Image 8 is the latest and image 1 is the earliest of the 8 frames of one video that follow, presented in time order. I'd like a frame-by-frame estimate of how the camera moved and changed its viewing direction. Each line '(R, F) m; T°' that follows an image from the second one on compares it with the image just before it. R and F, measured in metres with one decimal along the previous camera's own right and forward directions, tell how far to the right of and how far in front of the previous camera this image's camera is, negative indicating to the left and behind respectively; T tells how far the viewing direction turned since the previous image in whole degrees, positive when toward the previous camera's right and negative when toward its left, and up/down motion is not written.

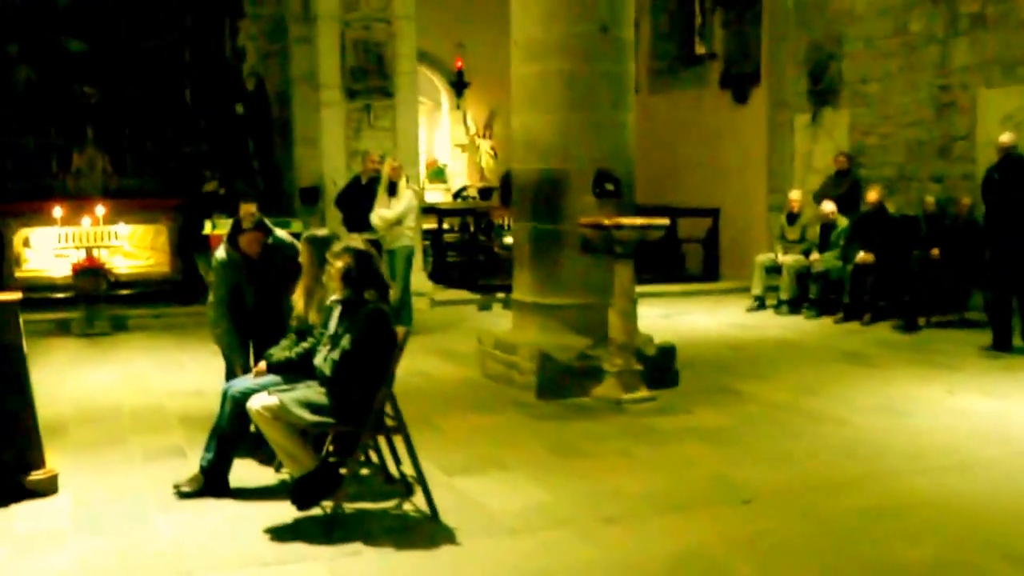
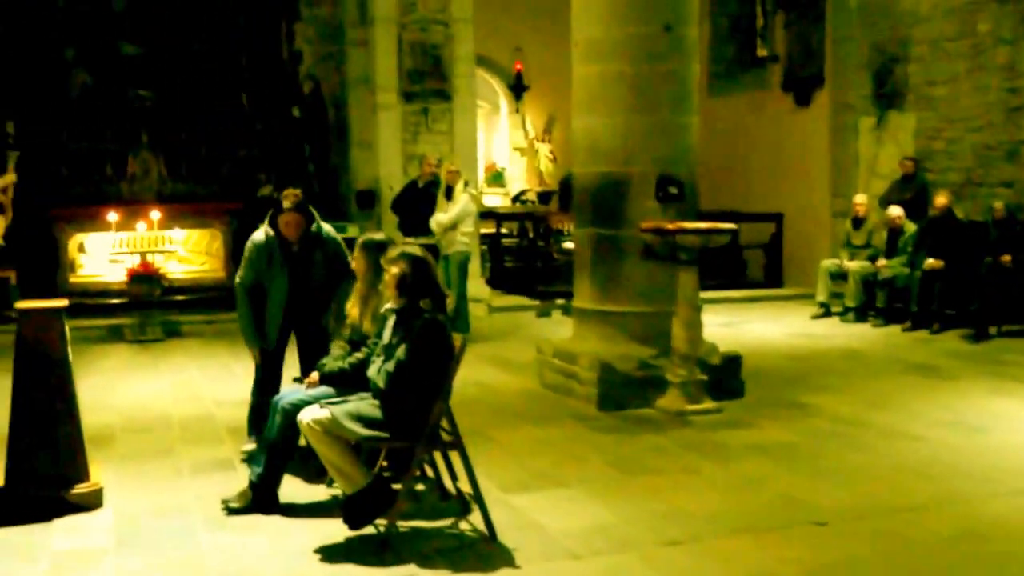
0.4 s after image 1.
(0.0, +0.2) m; -2°
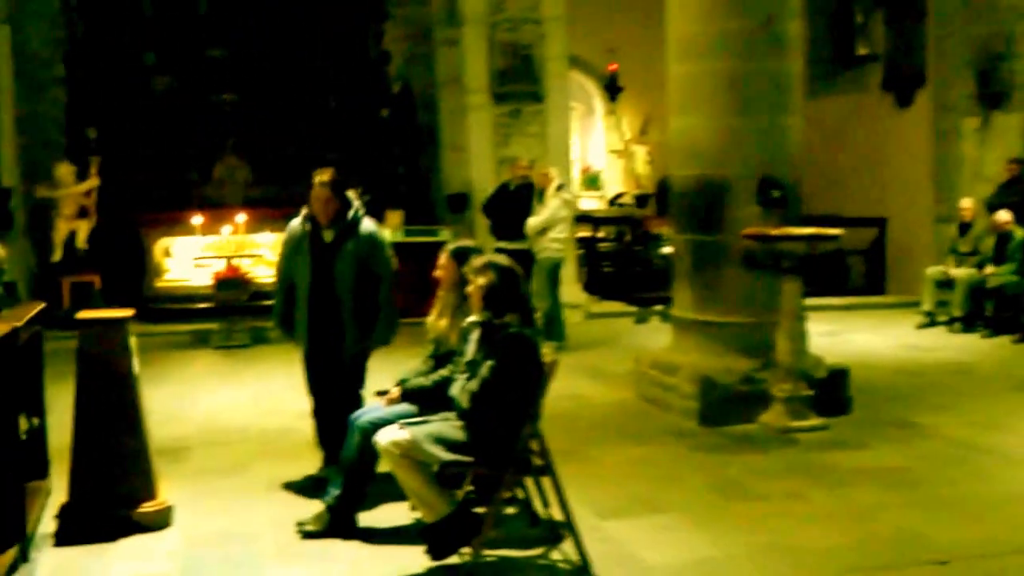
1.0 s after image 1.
(0.0, +0.4) m; -3°
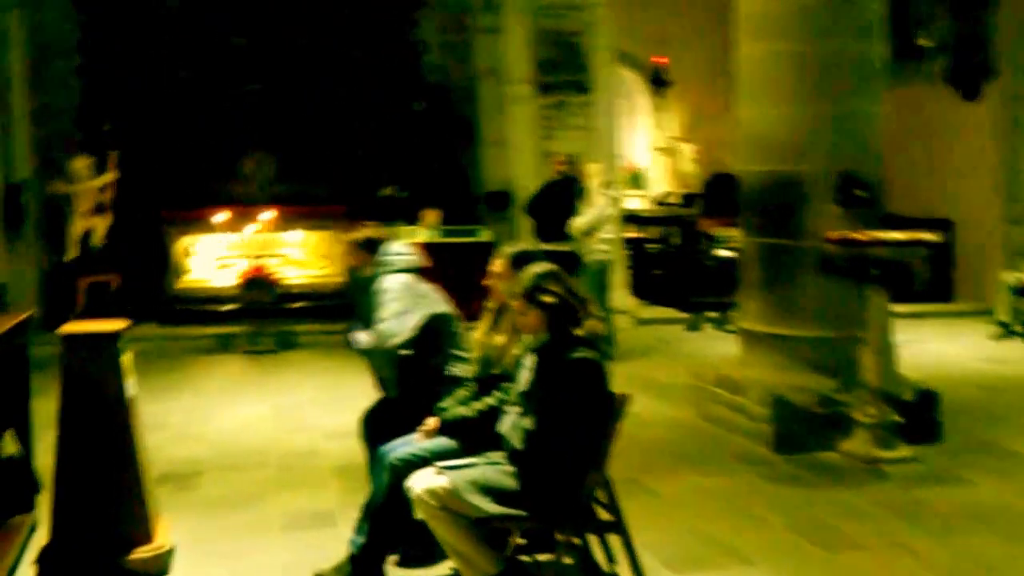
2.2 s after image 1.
(-0.1, +0.8) m; -1°
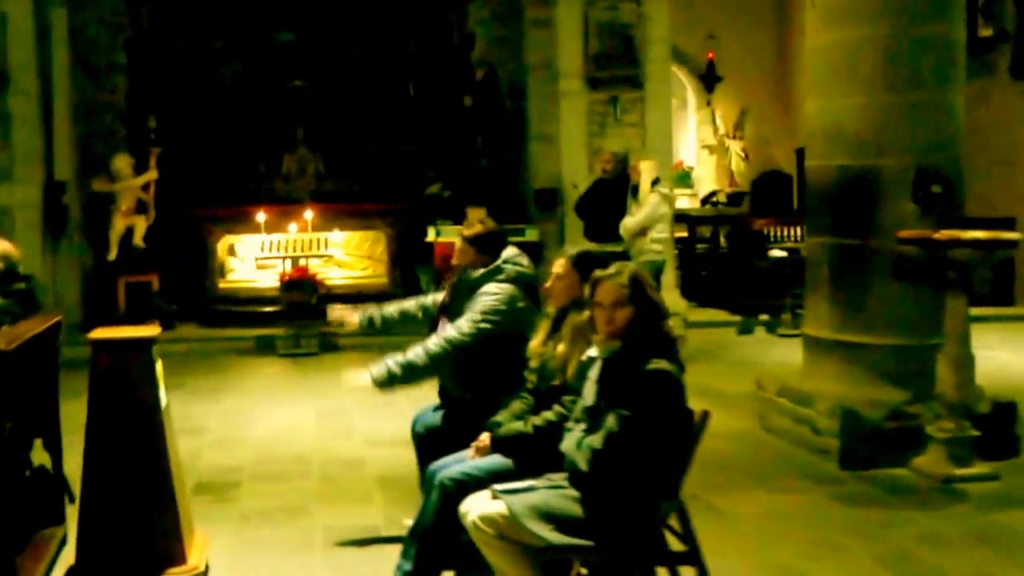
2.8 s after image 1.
(0.0, +0.3) m; -2°
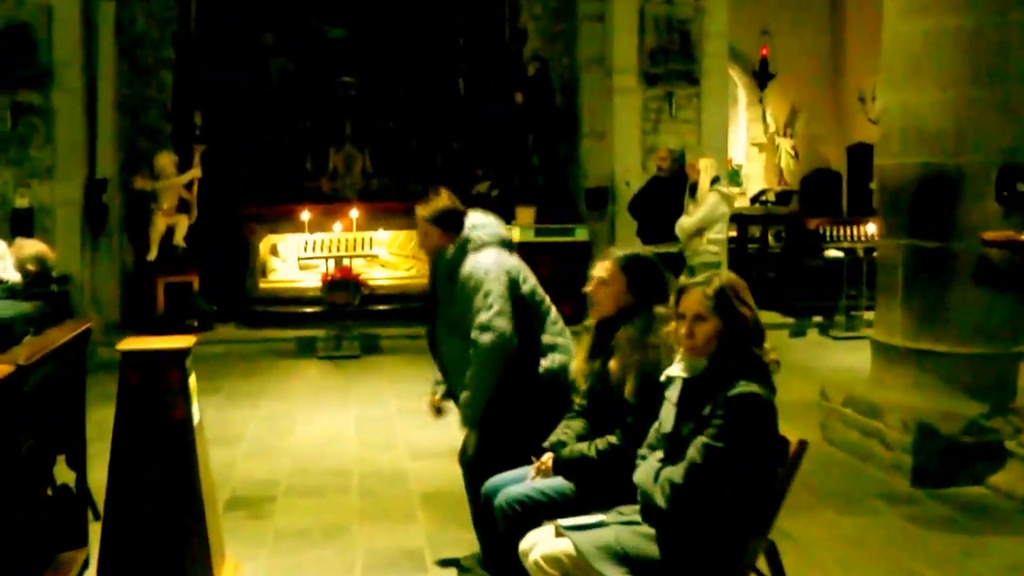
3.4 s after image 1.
(0.0, +0.3) m; -2°
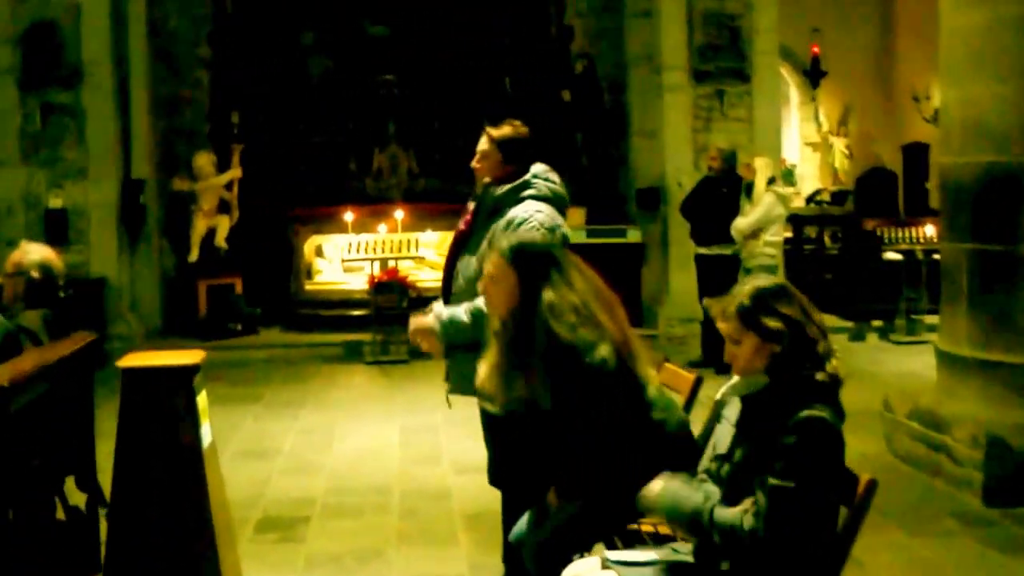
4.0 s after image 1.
(0.0, +0.3) m; -2°
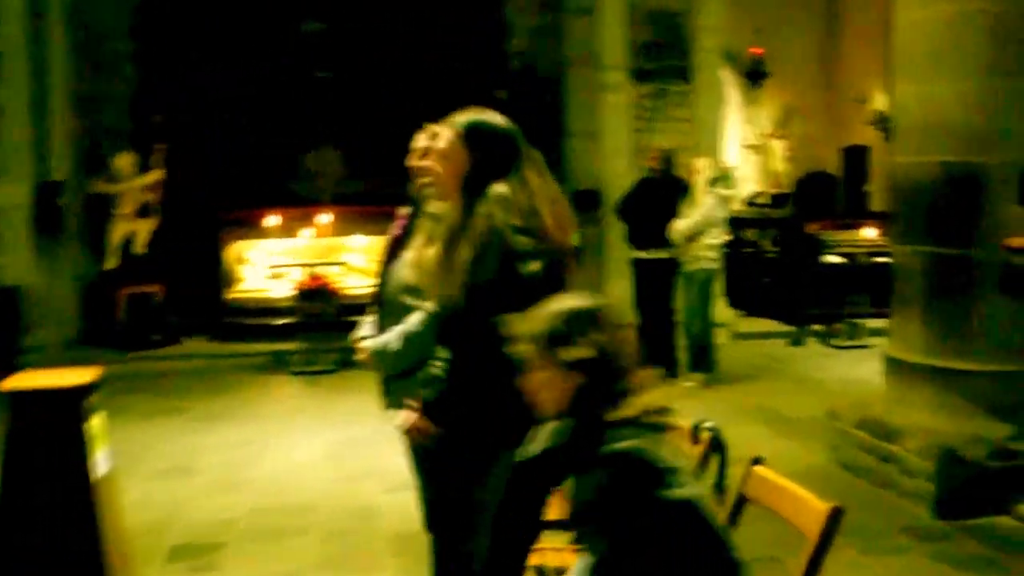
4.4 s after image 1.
(0.0, +0.3) m; +2°
